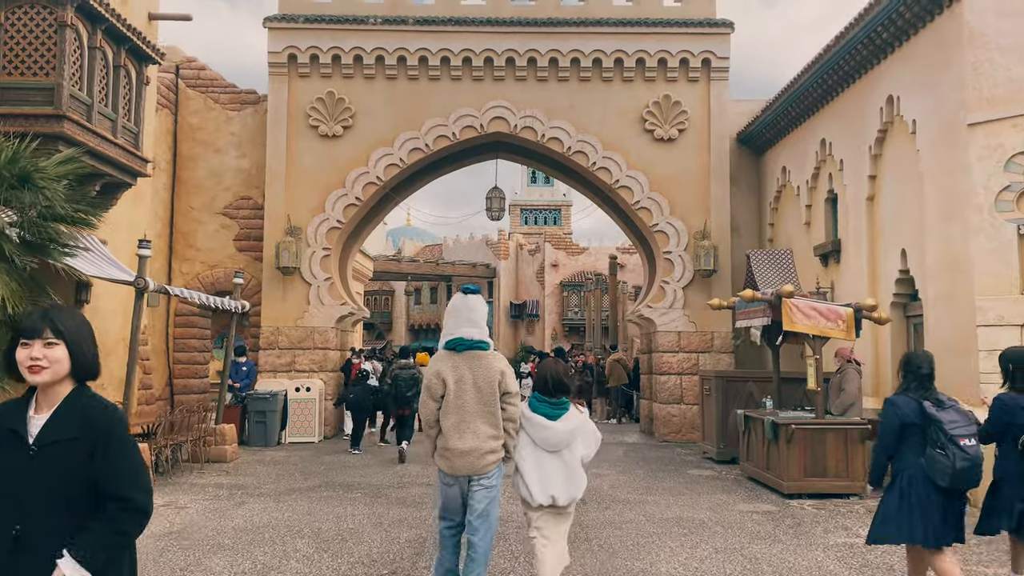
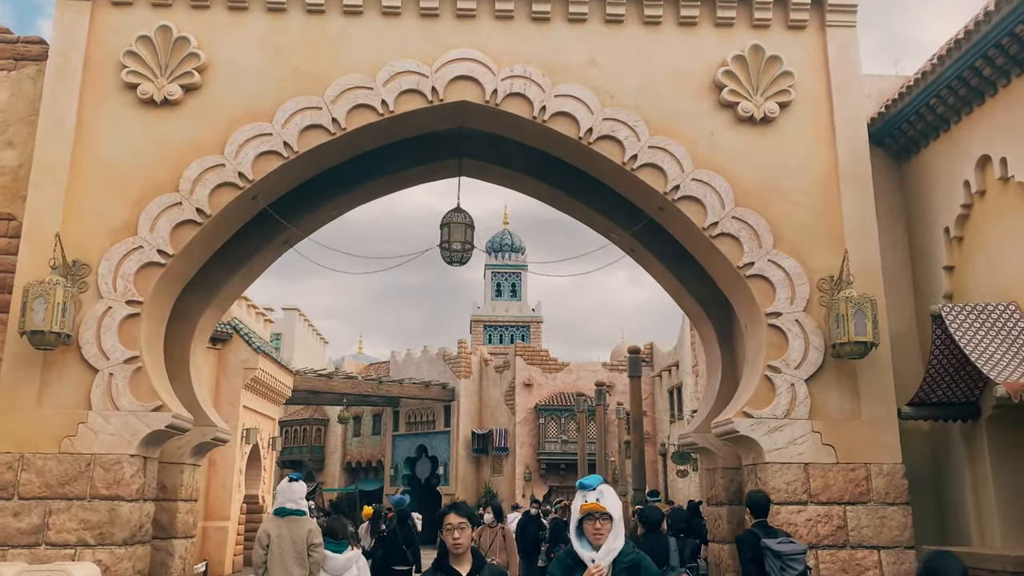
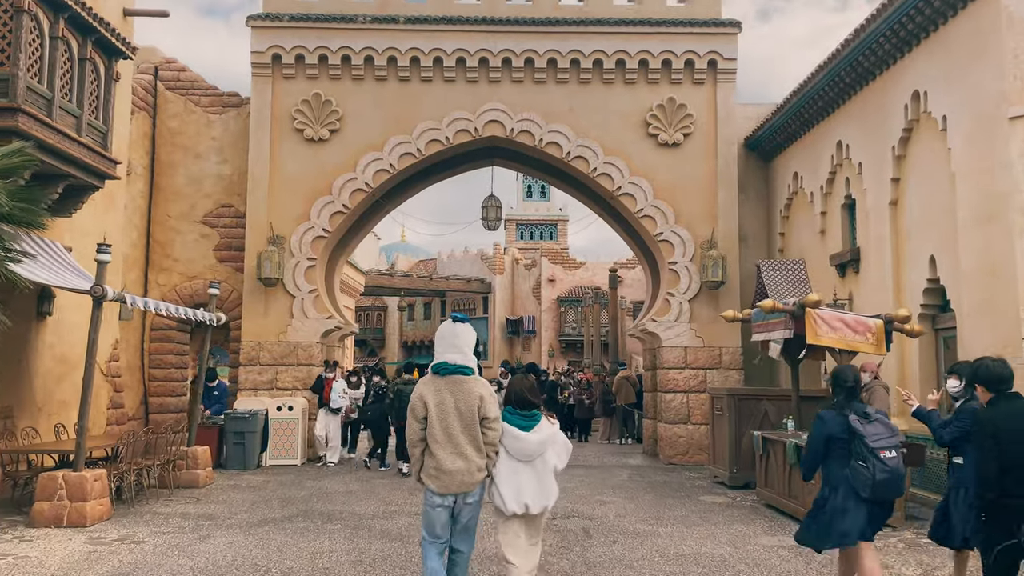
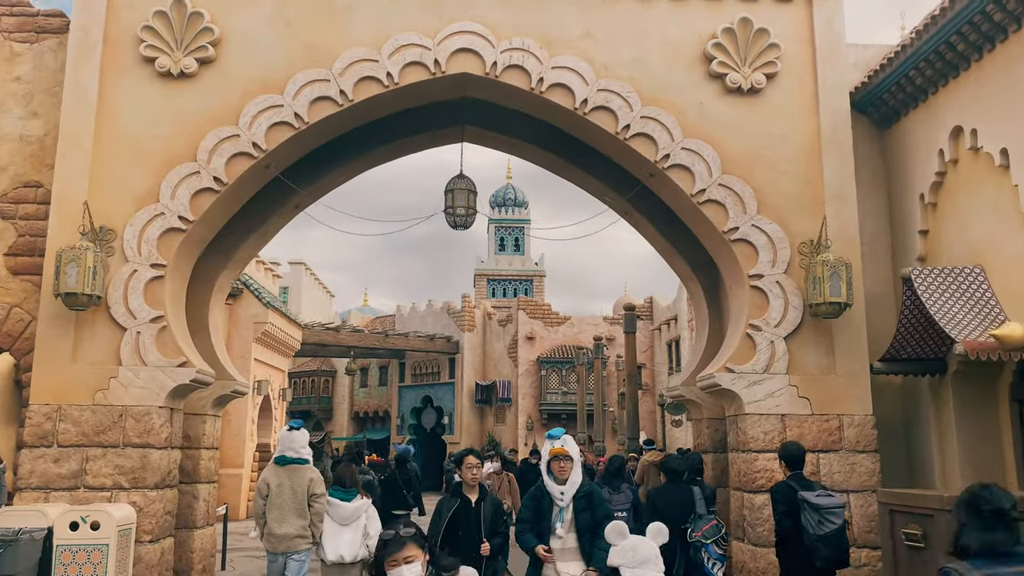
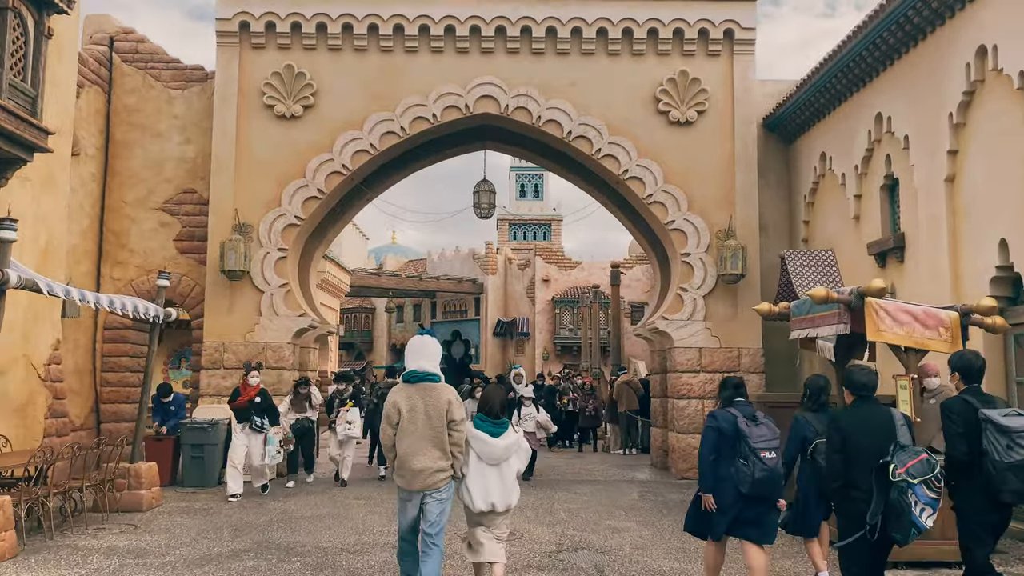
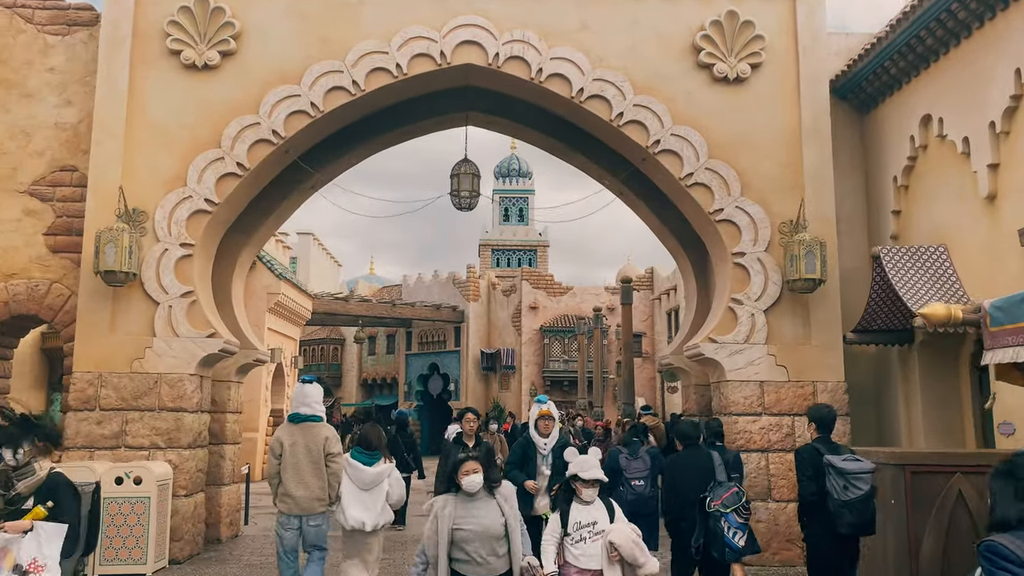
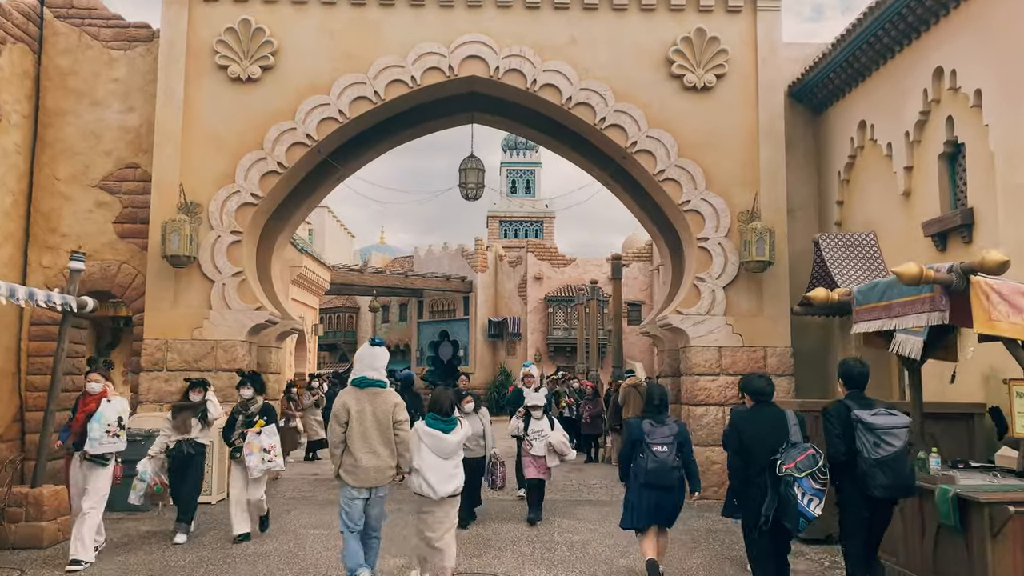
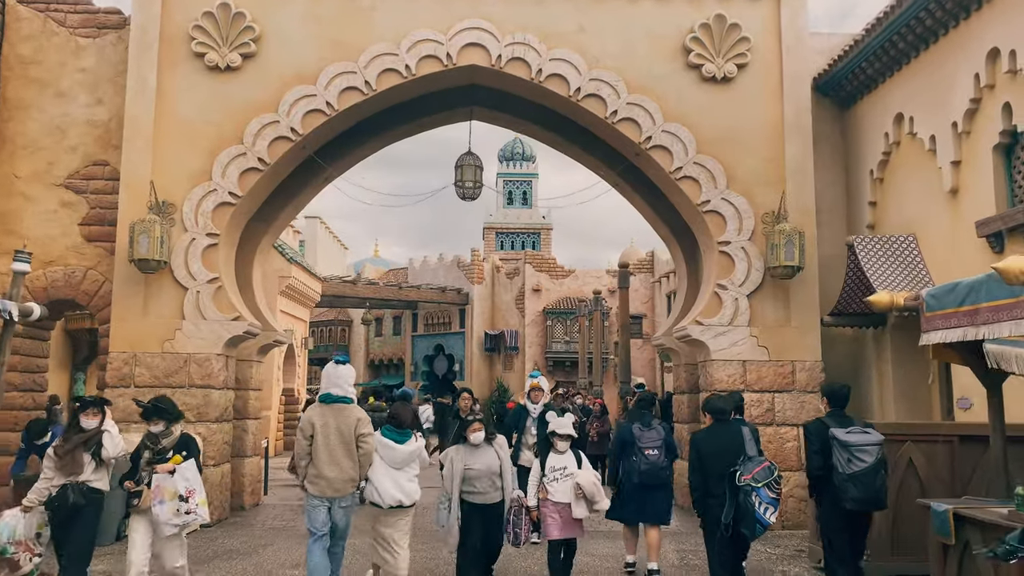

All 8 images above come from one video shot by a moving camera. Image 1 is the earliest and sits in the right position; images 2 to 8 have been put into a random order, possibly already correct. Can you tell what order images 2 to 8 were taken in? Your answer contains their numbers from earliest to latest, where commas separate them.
3, 5, 7, 8, 6, 4, 2
